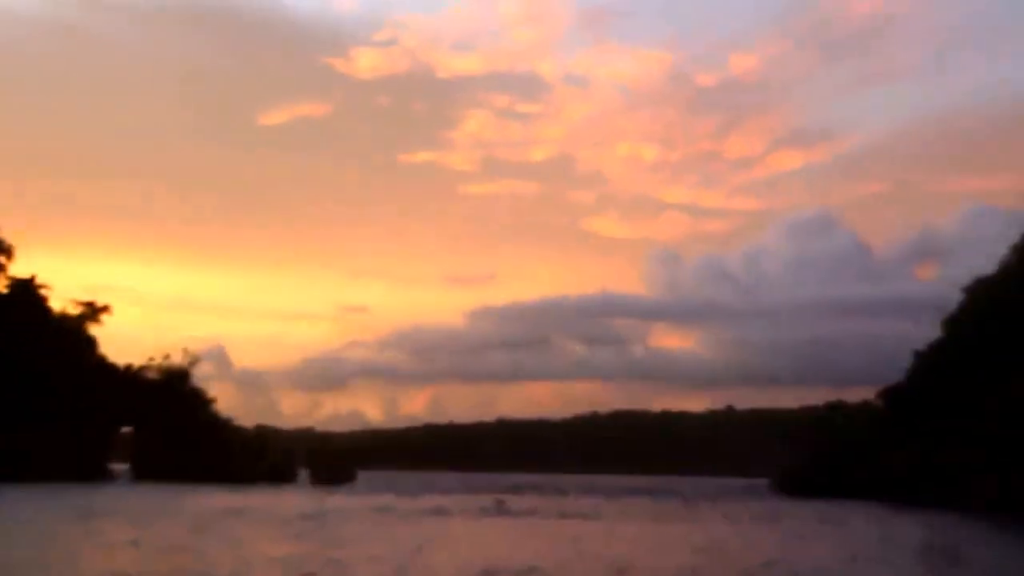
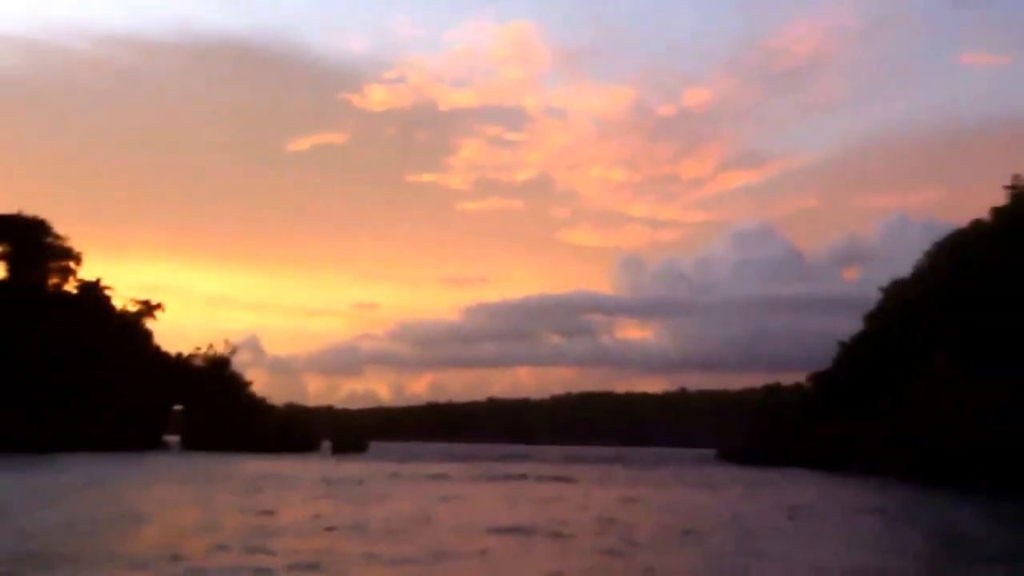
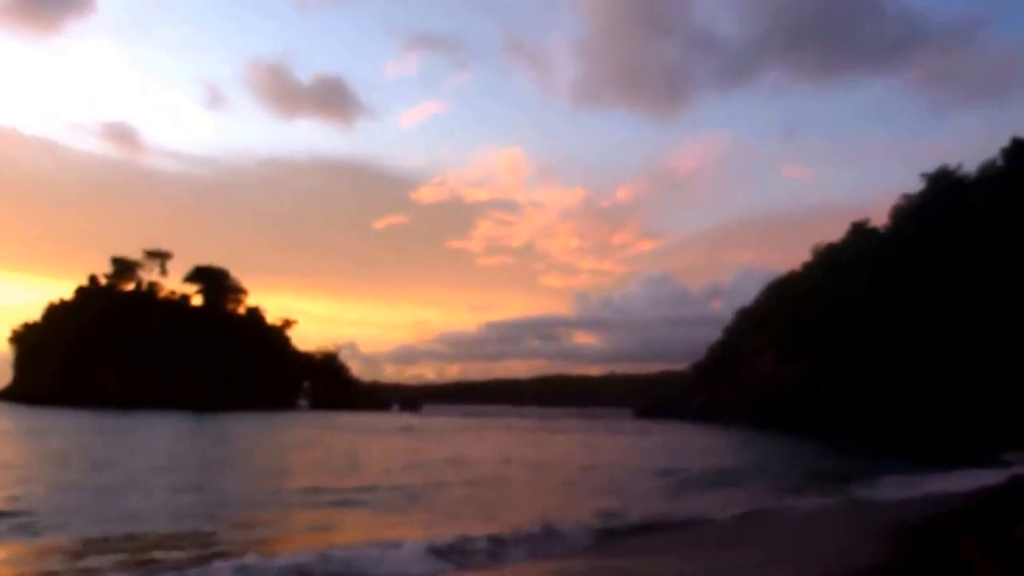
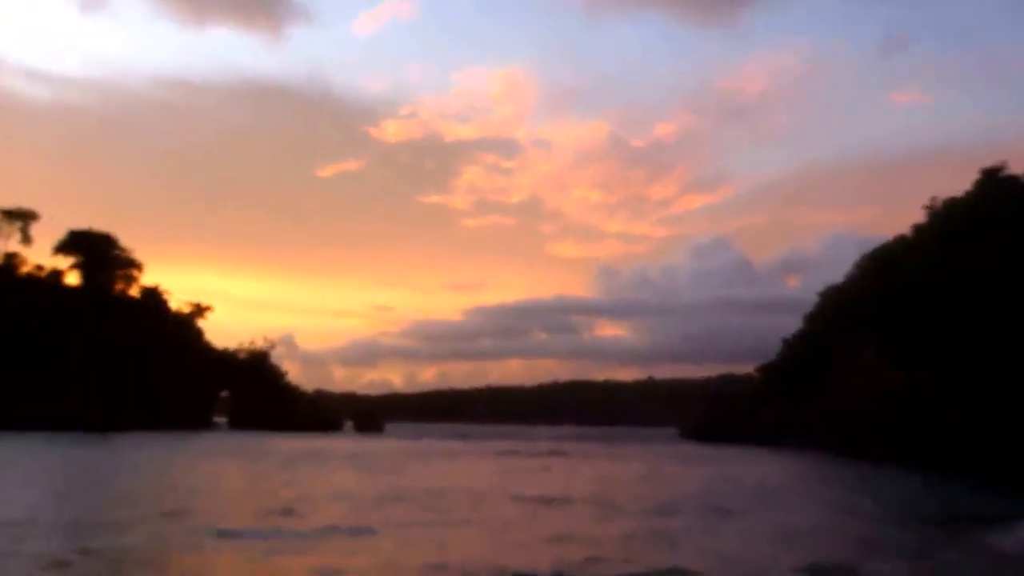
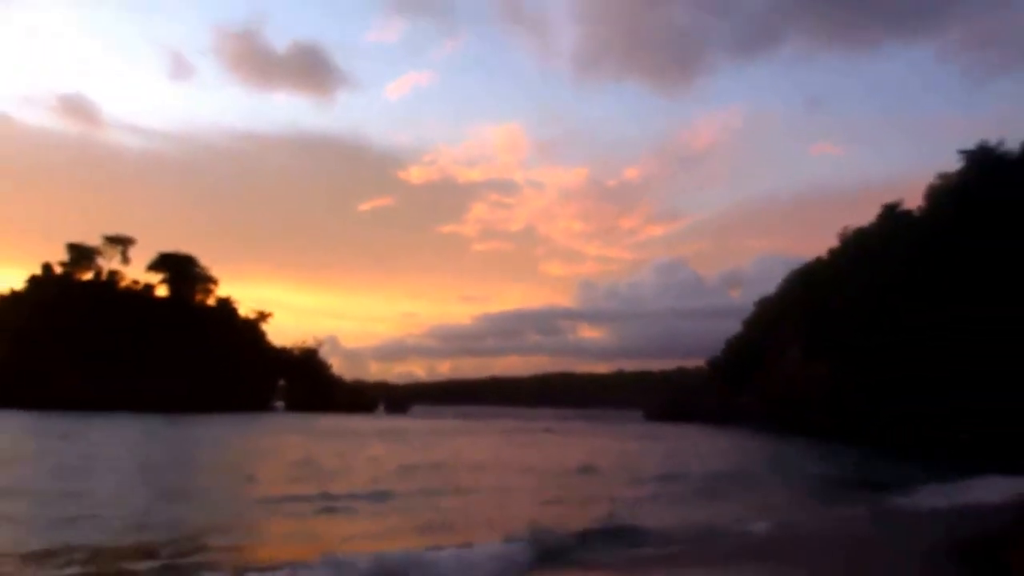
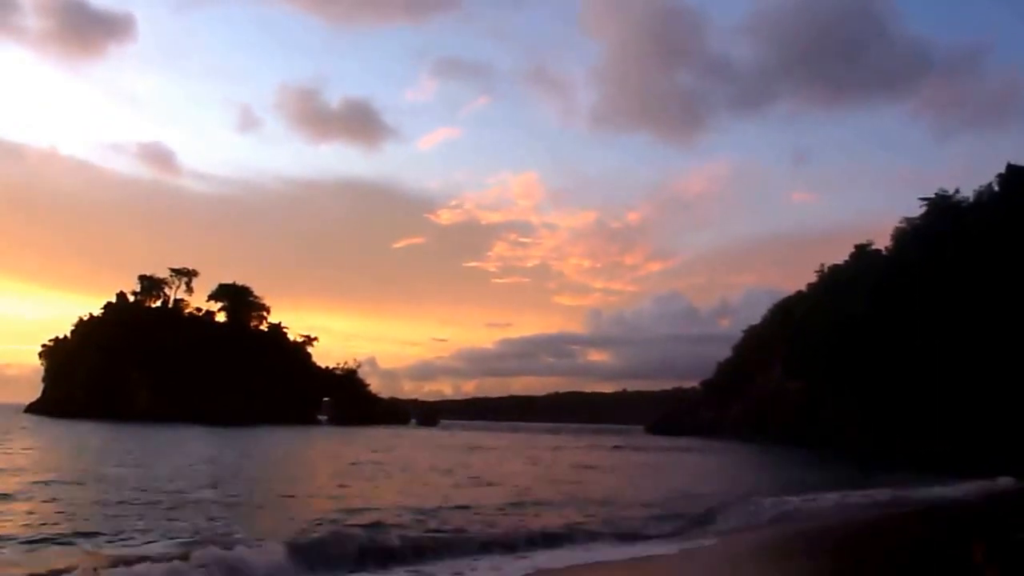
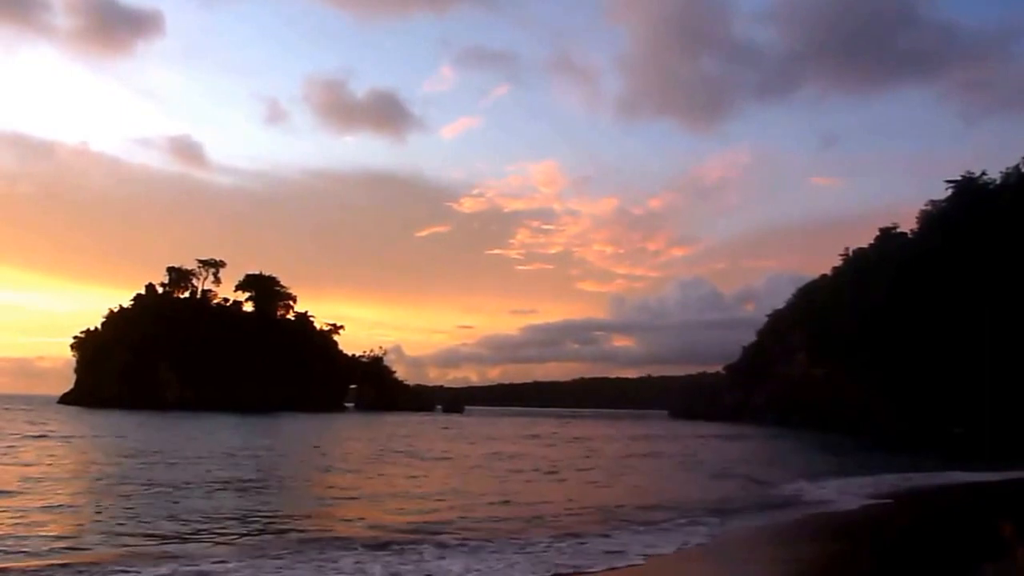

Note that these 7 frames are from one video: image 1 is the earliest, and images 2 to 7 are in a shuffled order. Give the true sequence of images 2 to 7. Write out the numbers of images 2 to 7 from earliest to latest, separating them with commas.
2, 4, 5, 3, 6, 7
